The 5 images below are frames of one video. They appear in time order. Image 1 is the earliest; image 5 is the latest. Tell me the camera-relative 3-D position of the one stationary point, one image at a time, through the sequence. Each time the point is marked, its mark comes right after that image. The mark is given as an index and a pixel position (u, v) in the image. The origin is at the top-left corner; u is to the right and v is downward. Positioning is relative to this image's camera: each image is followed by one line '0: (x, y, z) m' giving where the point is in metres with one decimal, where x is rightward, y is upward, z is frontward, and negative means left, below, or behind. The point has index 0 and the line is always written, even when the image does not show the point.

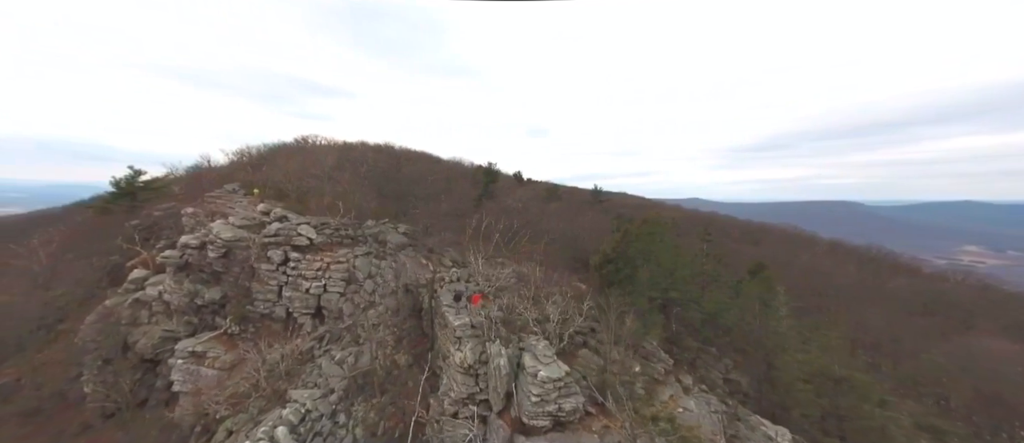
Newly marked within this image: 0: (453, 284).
0: (-1.4, -1.7, +8.6) m
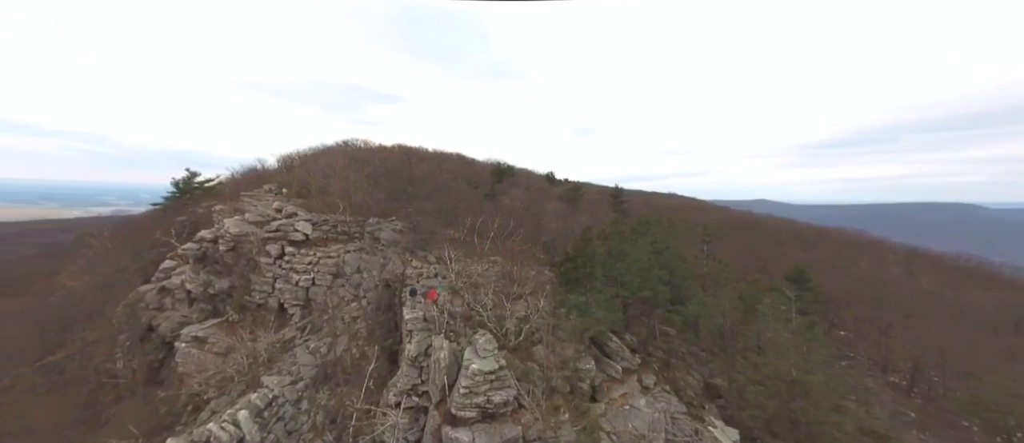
0: (-2.2, -1.6, +8.7) m
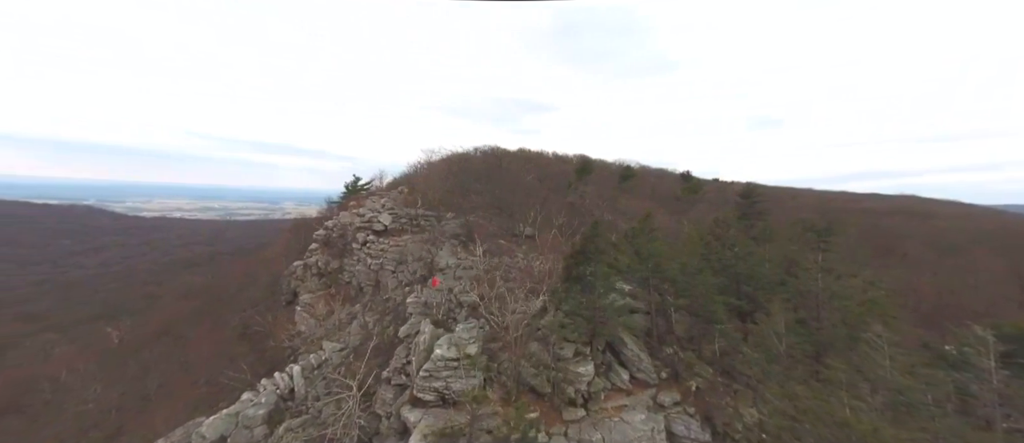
0: (-1.5, -1.4, +9.2) m
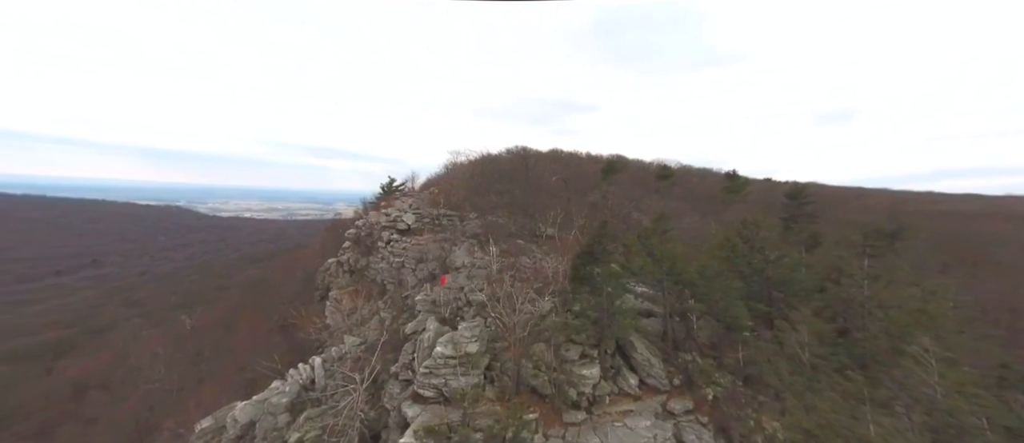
0: (-1.1, -1.4, +9.3) m
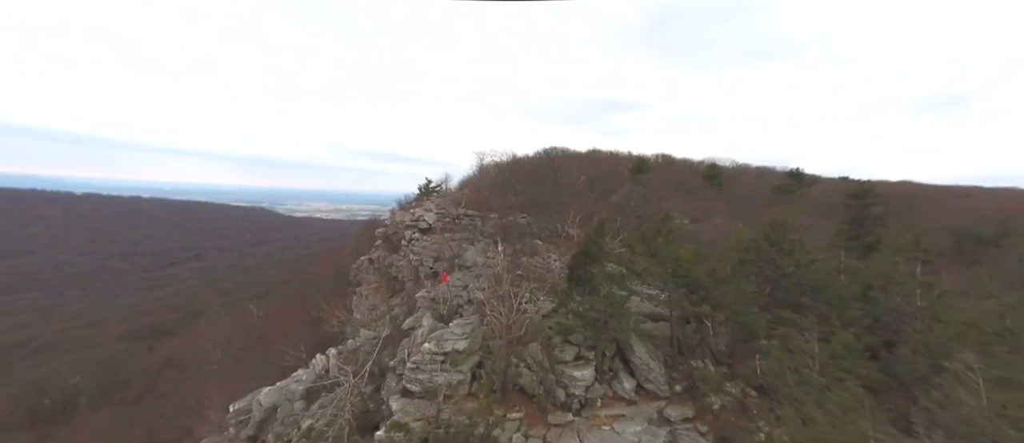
0: (-0.9, -1.4, +9.4) m
